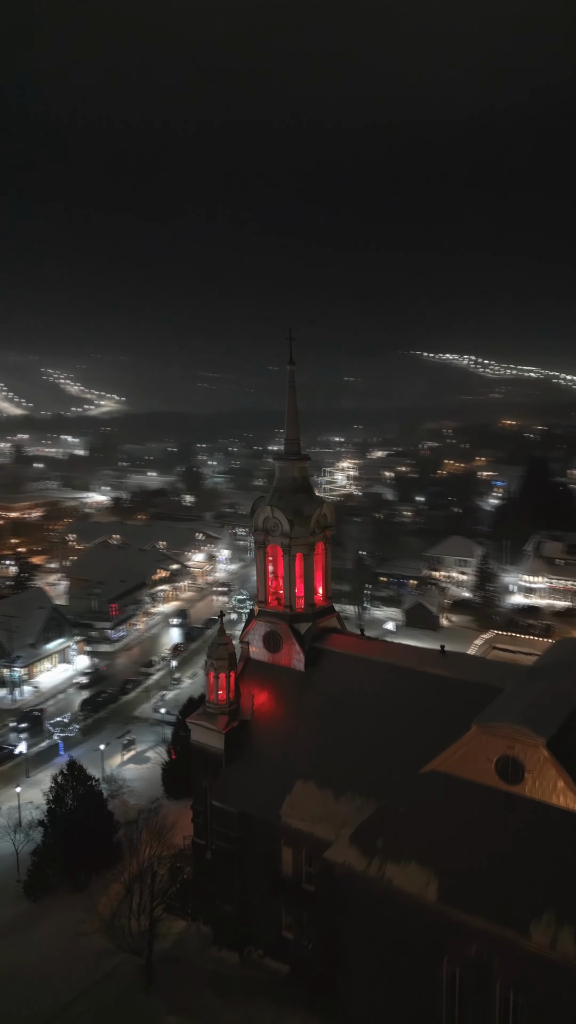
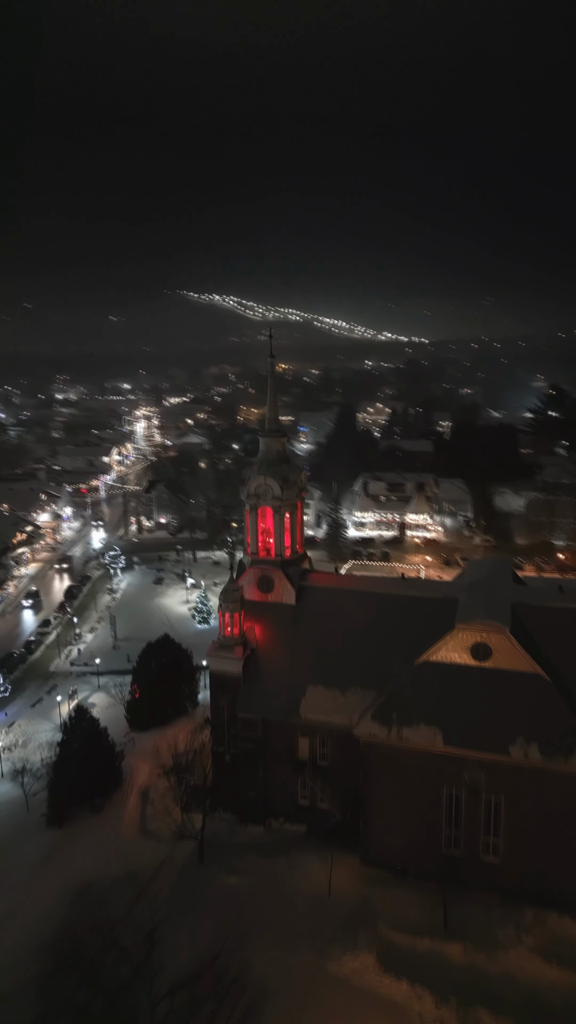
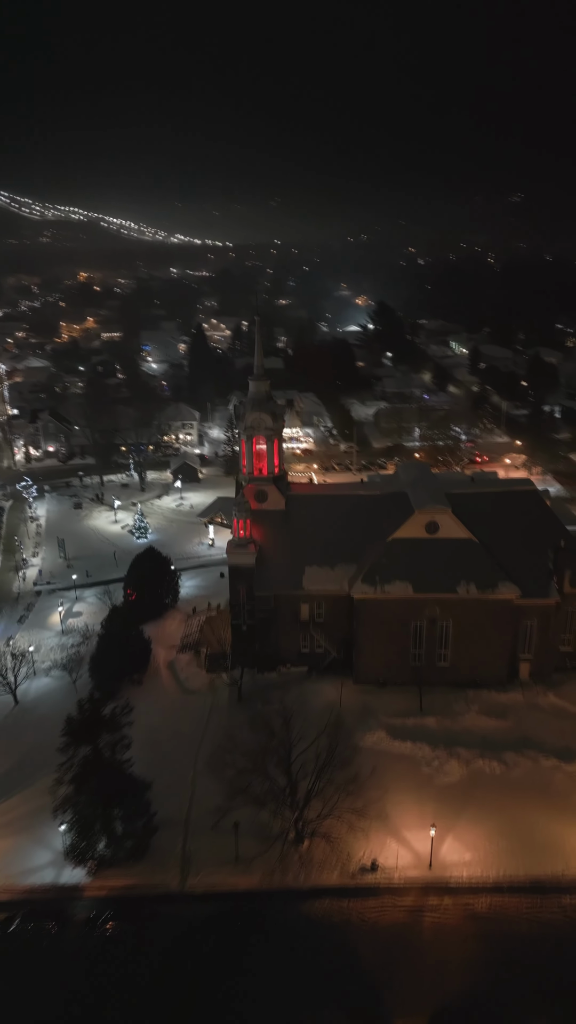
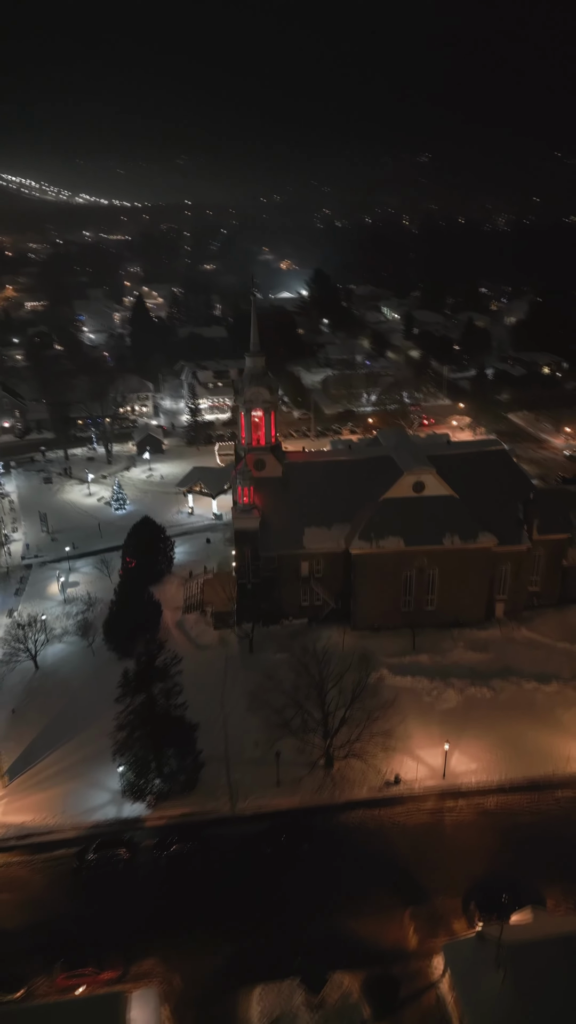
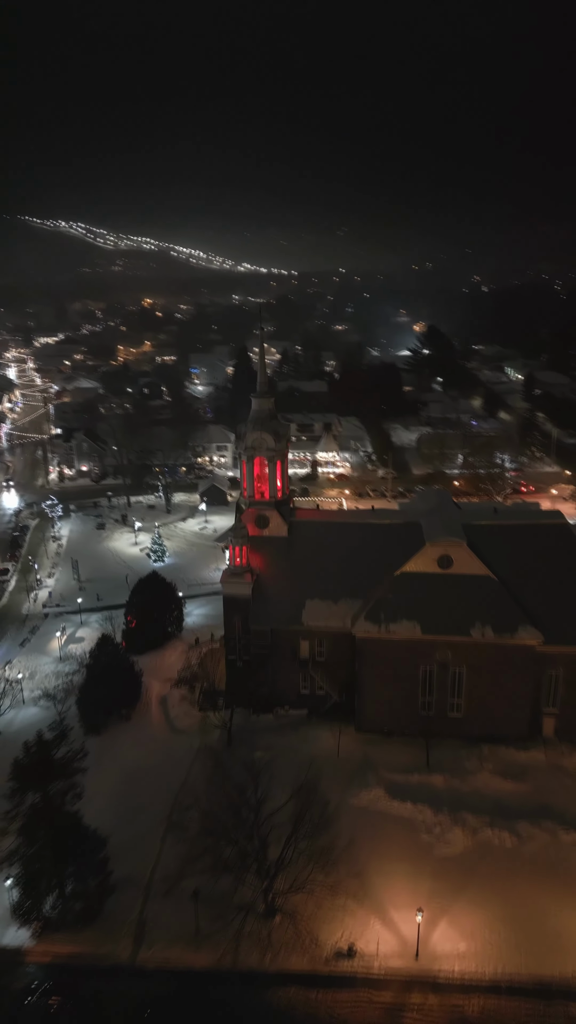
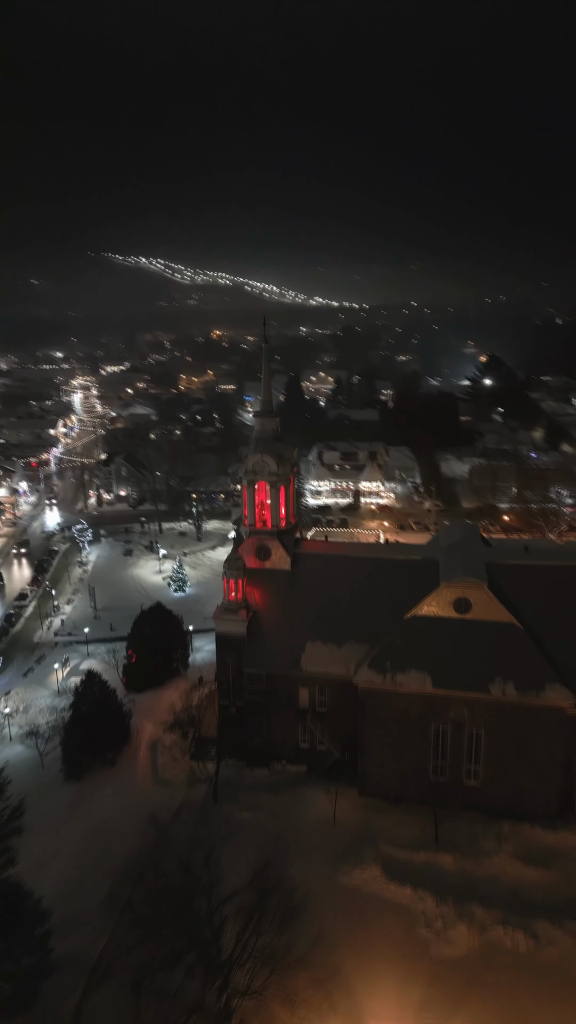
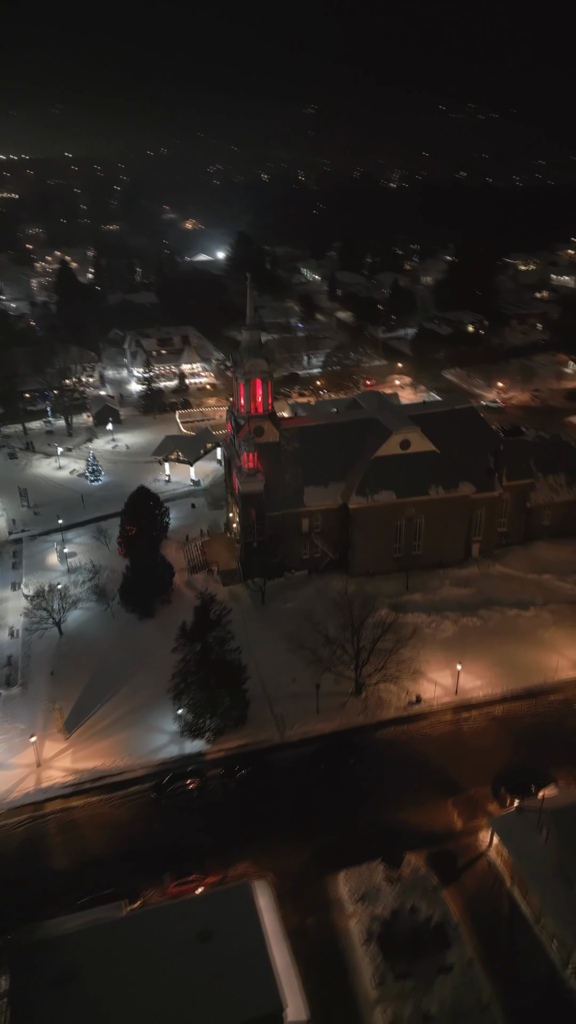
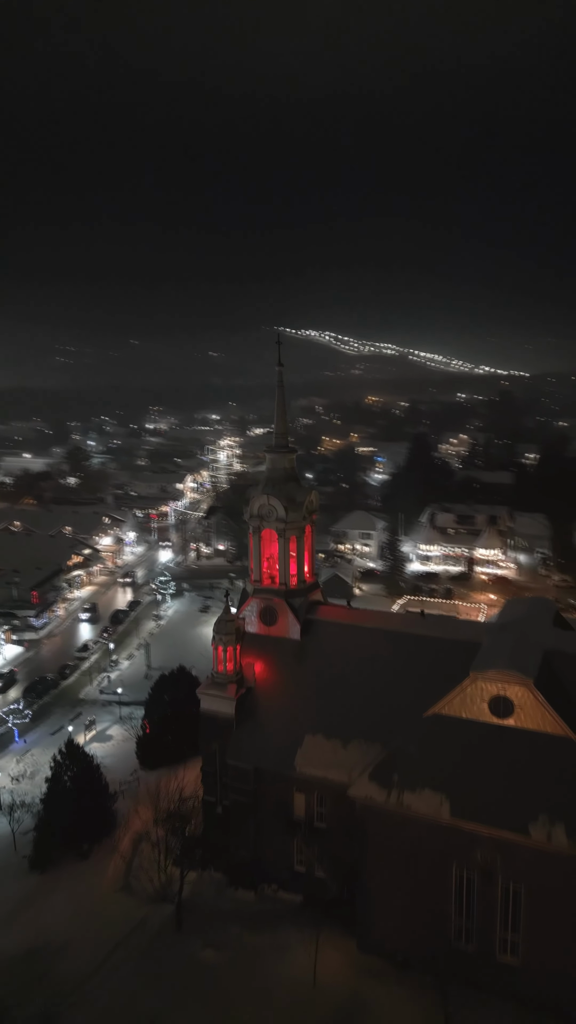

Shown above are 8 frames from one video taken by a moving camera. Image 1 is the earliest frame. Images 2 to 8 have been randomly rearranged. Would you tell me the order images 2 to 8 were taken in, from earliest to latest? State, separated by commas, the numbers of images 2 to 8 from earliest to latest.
8, 2, 6, 5, 3, 4, 7
